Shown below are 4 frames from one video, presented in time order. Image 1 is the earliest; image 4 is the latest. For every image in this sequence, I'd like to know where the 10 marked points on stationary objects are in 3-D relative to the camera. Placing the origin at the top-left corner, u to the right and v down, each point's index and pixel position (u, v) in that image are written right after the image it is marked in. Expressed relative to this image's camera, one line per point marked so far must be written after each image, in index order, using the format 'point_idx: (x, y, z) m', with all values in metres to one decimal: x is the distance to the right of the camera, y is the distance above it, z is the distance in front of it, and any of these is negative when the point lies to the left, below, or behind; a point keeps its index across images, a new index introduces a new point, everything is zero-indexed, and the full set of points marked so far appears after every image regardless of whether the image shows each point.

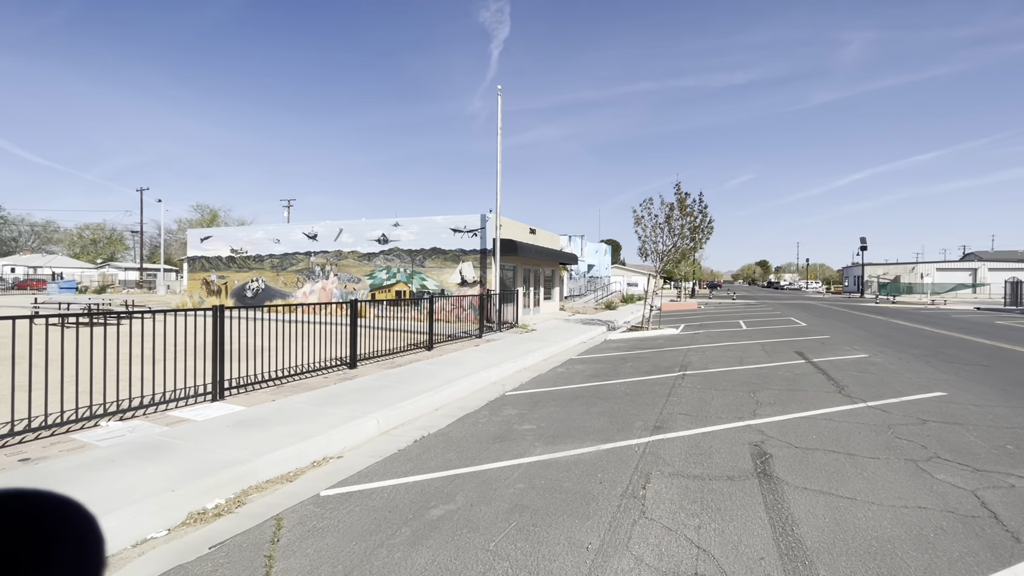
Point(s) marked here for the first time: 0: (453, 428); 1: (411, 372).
0: (-0.8, -2.0, +6.7) m
1: (-2.1, -1.7, +9.9) m
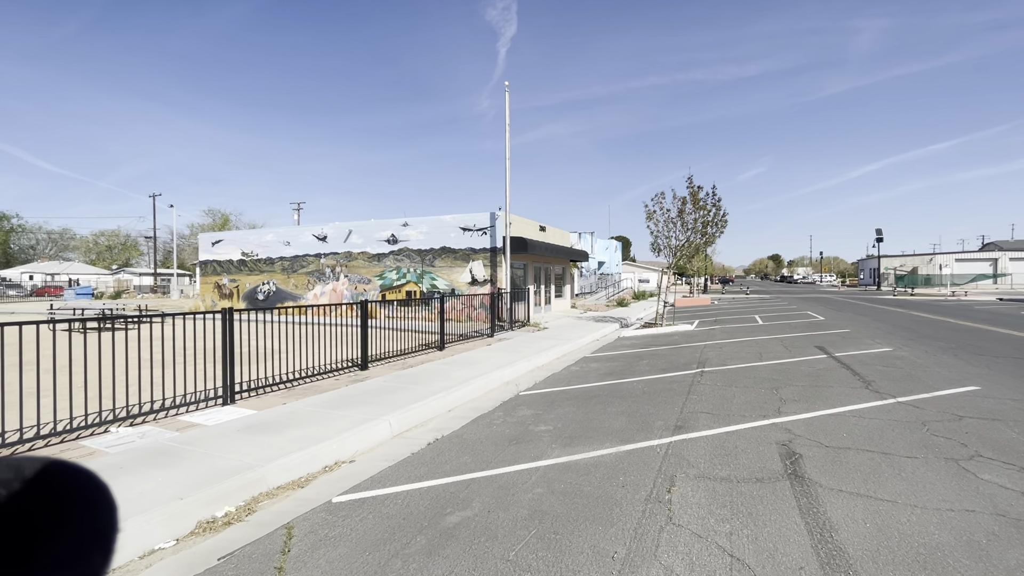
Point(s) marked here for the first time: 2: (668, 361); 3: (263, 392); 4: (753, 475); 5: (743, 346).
0: (-0.6, -1.9, +6.5) m
1: (-1.8, -1.7, +9.7) m
2: (+3.6, -1.7, +11.1) m
3: (-4.2, -1.8, +8.1) m
4: (+2.3, -1.8, +4.6) m
5: (+6.2, -1.6, +12.8) m
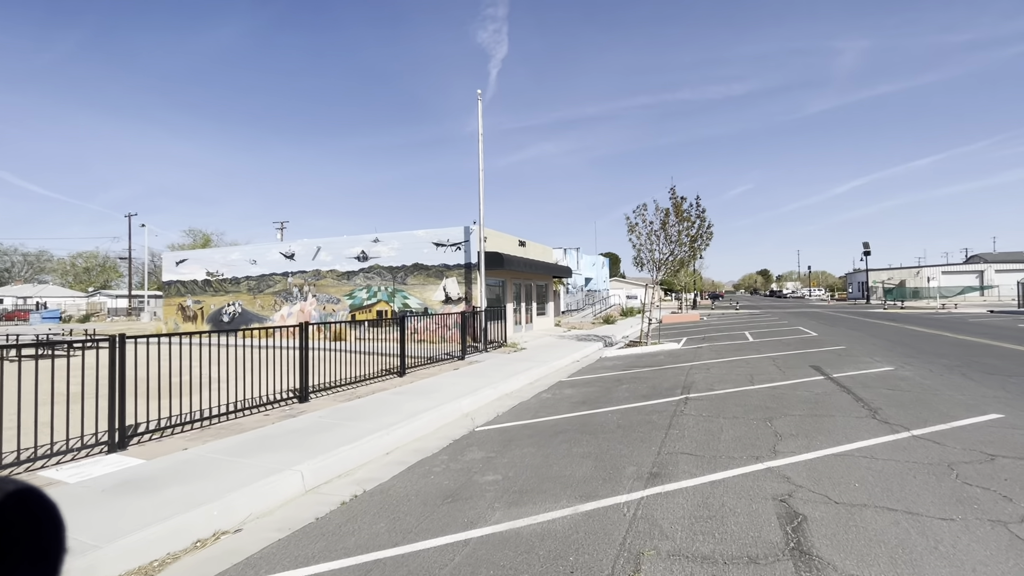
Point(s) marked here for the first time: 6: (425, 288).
0: (-1.3, -2.2, +5.3) m
1: (-2.5, -2.1, +8.5) m
2: (+2.9, -2.0, +10.0) m
3: (-4.9, -2.1, +6.8) m
4: (+1.7, -1.9, +3.5) m
5: (+5.4, -1.9, +11.7) m
6: (-3.4, 0.0, +18.8) m
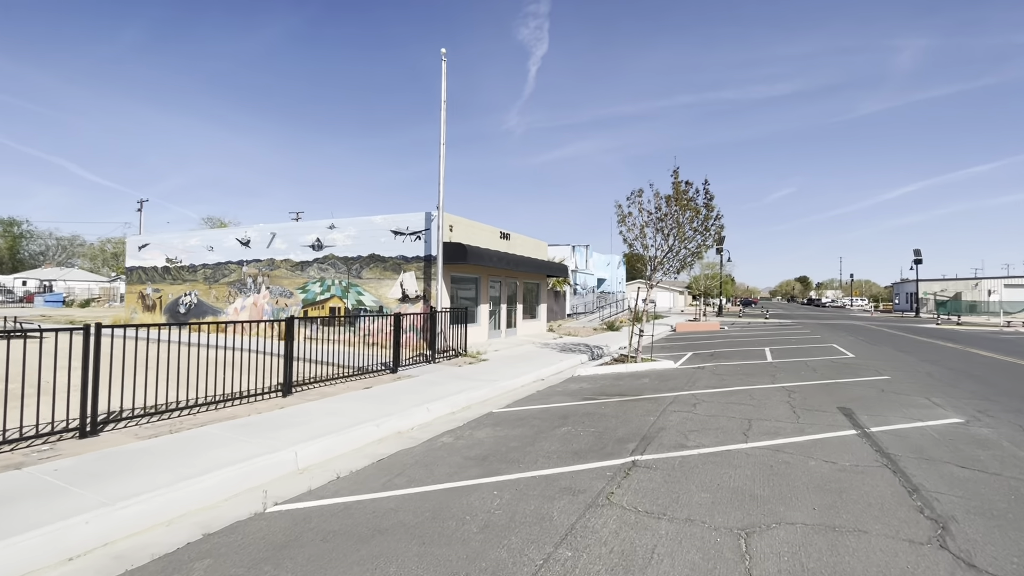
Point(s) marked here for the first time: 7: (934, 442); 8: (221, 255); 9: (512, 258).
0: (-3.2, -2.1, +2.7) m
1: (-4.2, -2.0, +5.9) m
2: (+1.3, -2.1, +7.0) m
3: (-6.7, -1.9, +4.3) m
4: (-0.3, -2.0, +0.6) m
5: (+3.9, -2.1, +8.6) m
6: (-4.4, +0.2, +16.2) m
7: (+5.5, -2.0, +6.2) m
8: (-12.1, +1.4, +19.8) m
9: (+0.1, +1.1, +18.2) m
